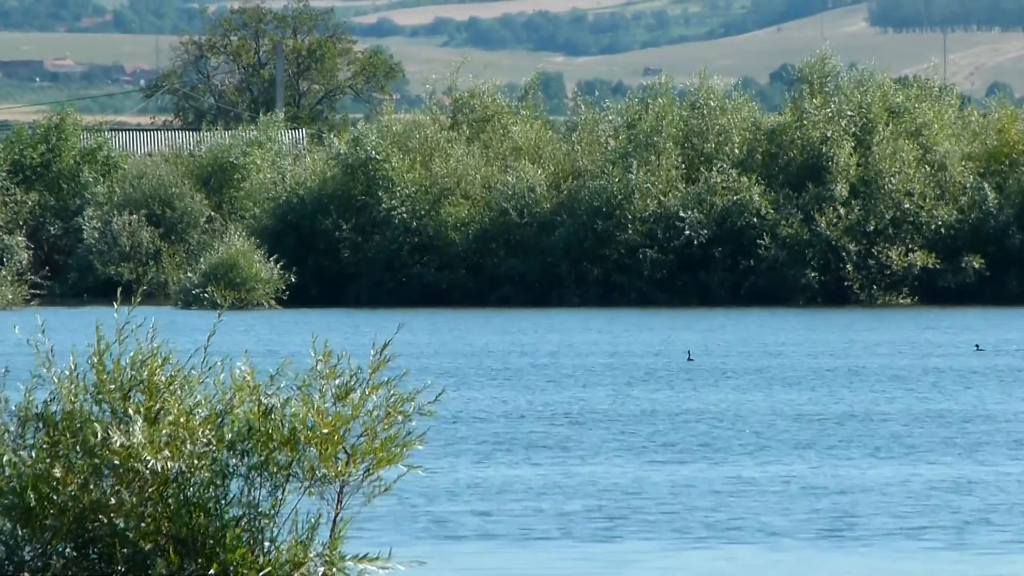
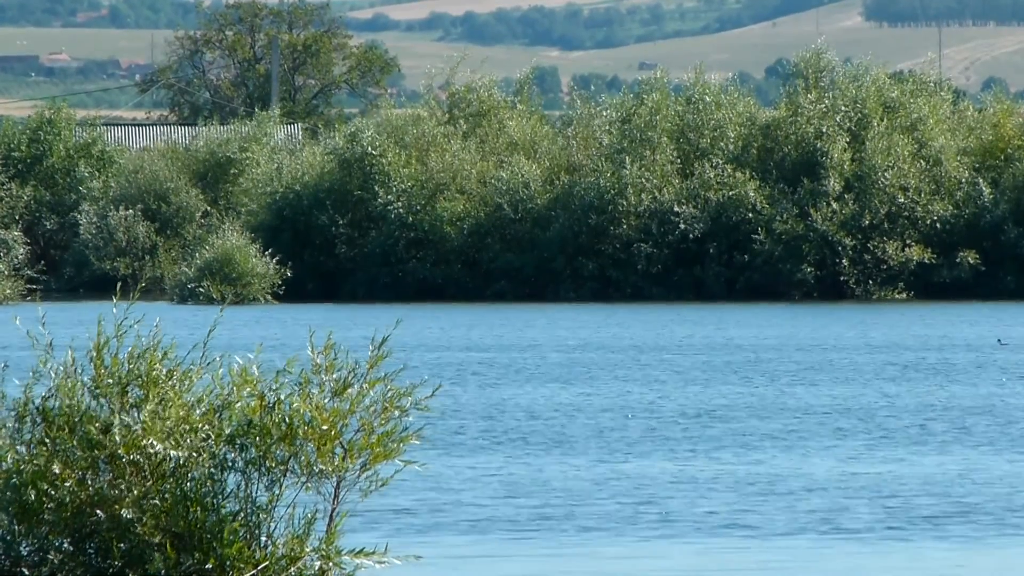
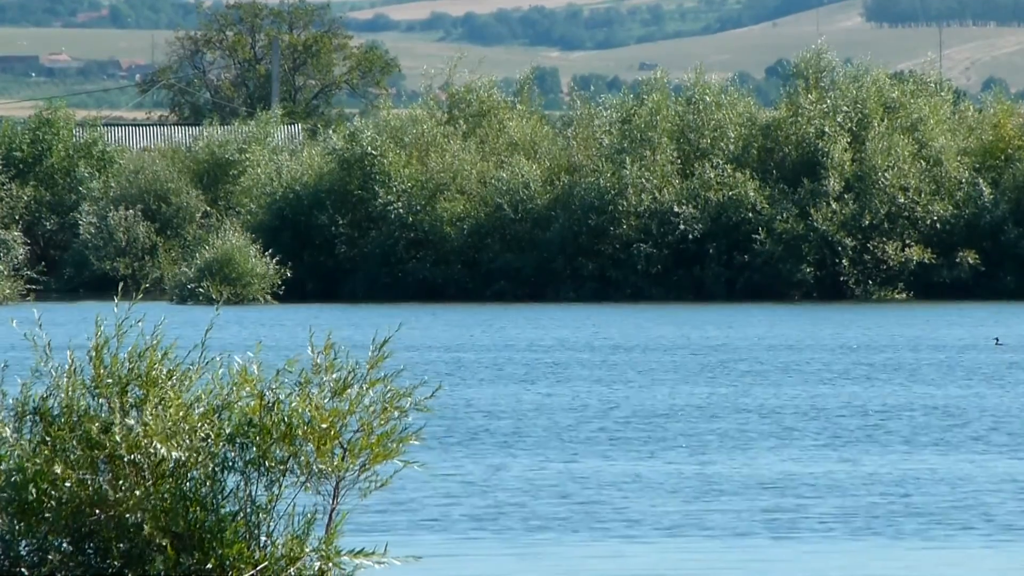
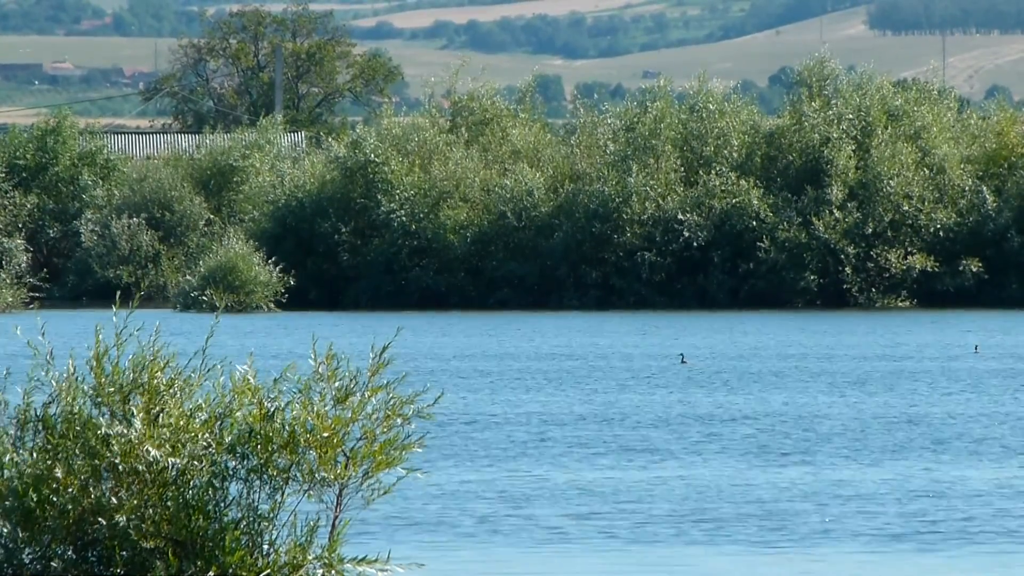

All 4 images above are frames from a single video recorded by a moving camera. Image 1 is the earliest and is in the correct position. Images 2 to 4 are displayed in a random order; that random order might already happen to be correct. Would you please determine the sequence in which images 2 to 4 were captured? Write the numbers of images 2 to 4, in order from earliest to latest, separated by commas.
4, 3, 2
